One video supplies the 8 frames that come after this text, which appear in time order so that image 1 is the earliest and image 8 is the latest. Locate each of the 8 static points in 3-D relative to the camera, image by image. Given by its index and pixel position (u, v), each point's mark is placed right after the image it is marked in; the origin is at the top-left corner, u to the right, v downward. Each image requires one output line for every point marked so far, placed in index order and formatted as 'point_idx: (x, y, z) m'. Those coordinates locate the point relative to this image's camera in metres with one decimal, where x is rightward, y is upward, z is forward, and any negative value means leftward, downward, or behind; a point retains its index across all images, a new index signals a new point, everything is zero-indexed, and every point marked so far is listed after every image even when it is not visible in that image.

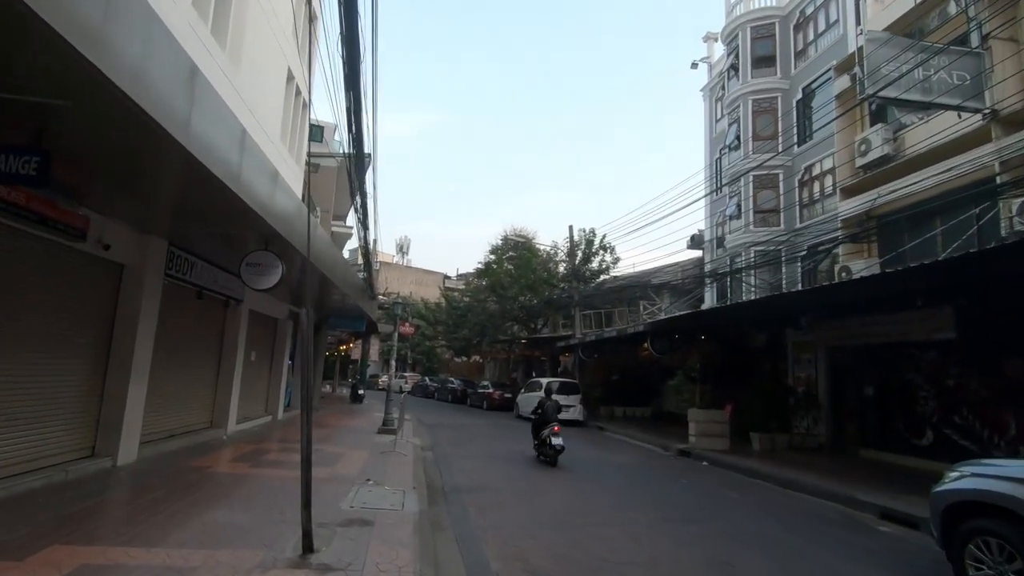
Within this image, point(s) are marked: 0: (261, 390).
0: (-7.2, -2.9, +16.0) m
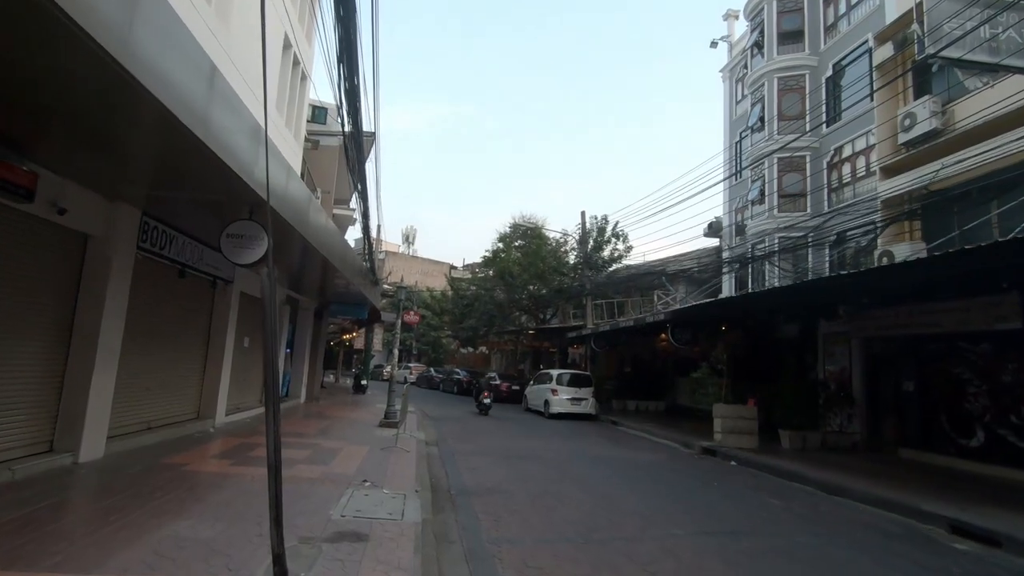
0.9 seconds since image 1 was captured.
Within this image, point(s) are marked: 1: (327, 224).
0: (-6.9, -2.5, +15.0) m
1: (-4.2, +1.3, +13.1) m
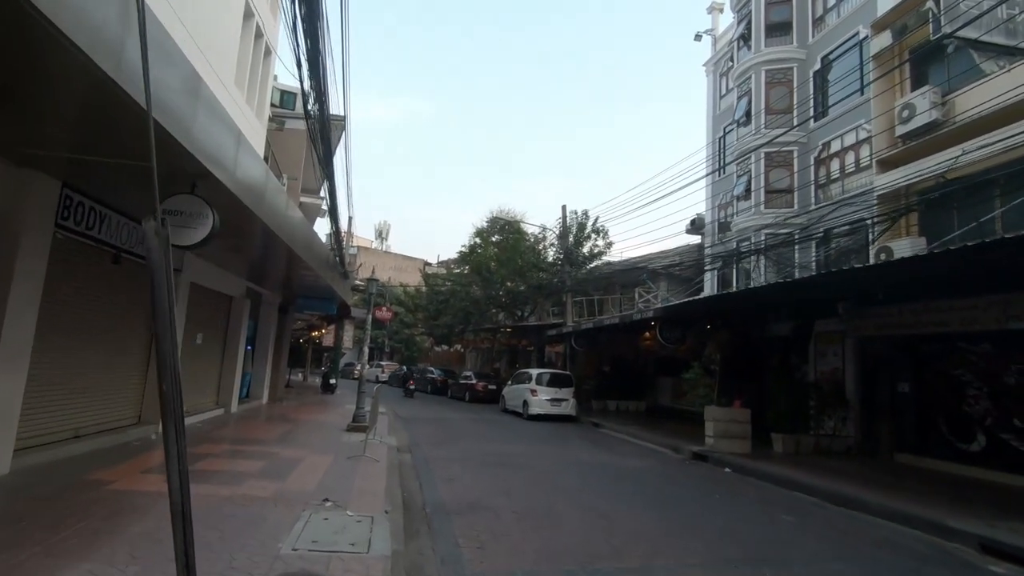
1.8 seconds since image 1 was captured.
0: (-7.5, -2.3, +13.7) m
1: (-4.6, +1.5, +11.9) m
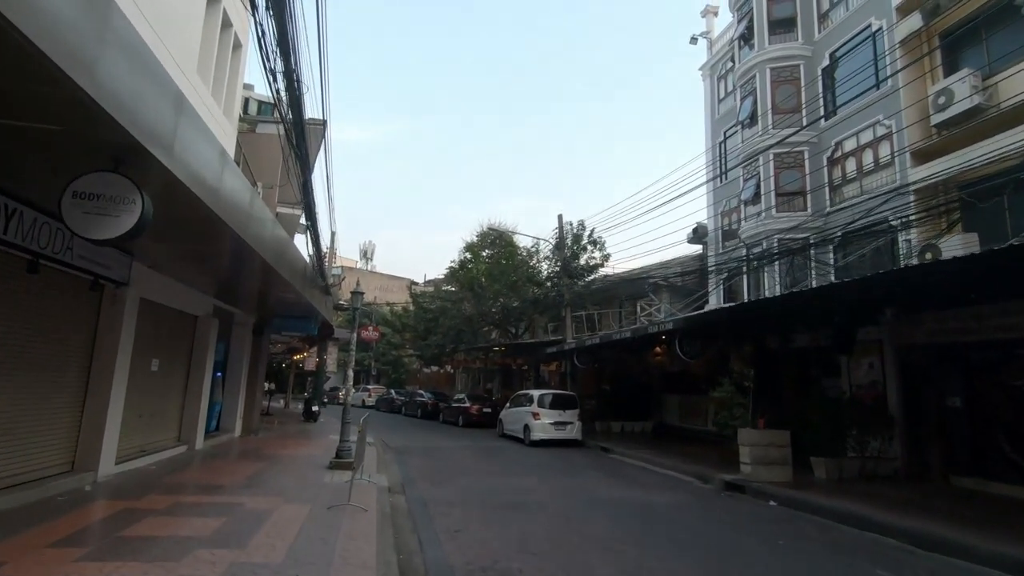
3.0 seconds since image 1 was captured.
0: (-7.3, -2.7, +11.9) m
1: (-4.5, +1.2, +10.3) m
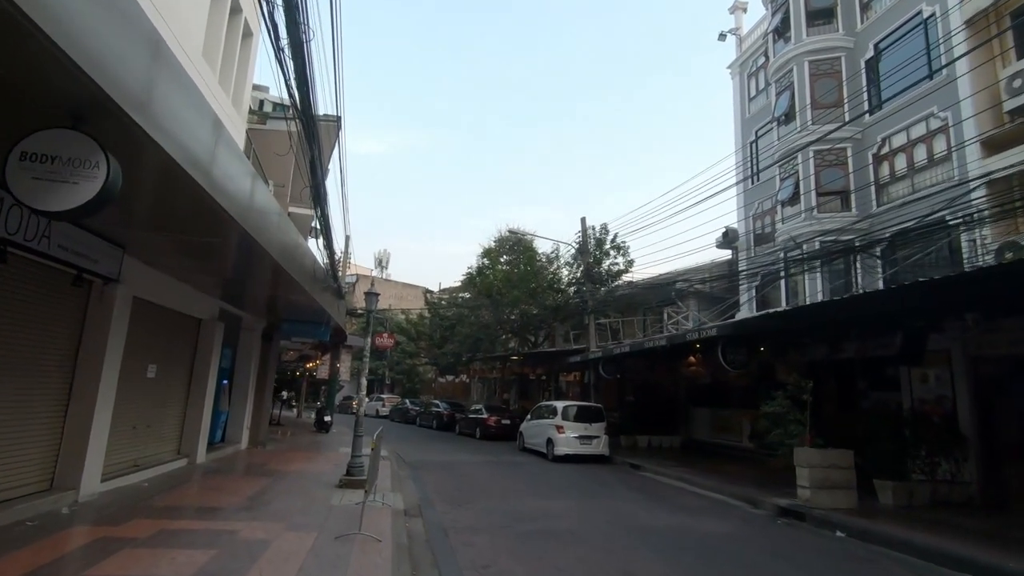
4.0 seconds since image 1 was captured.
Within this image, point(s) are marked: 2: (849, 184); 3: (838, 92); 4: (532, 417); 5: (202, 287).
0: (-6.8, -2.7, +11.0) m
1: (-4.0, +1.2, +9.4) m
2: (+11.0, +3.4, +18.1) m
3: (+10.9, +6.6, +18.5) m
4: (+0.7, -4.6, +19.5) m
5: (-6.1, 0.0, +10.9) m
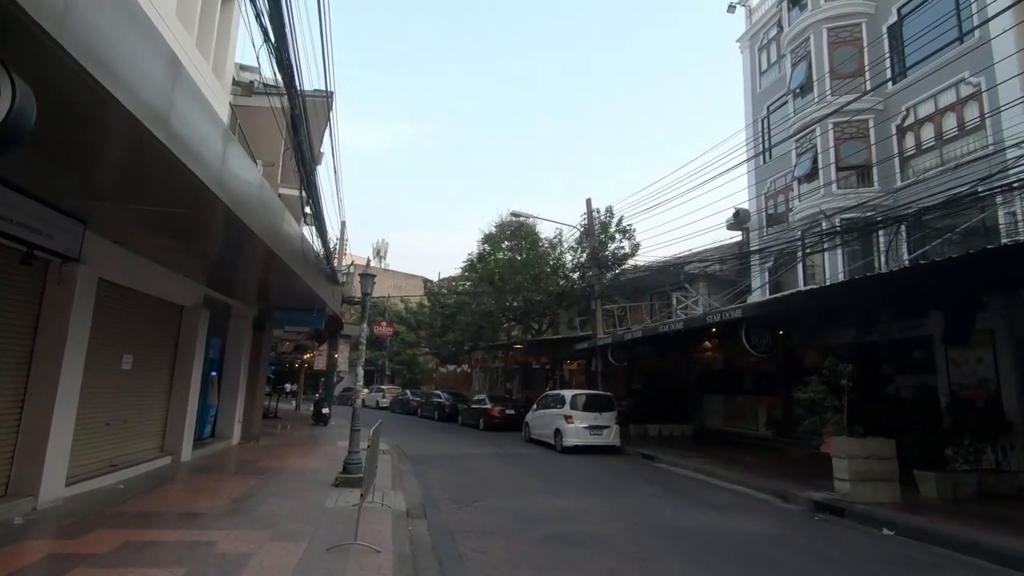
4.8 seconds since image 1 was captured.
0: (-6.6, -2.4, +10.1) m
1: (-3.8, +1.5, +8.5) m
2: (+11.1, +4.0, +17.1) m
3: (+11.0, +7.2, +17.5) m
4: (+0.9, -4.0, +18.7) m
5: (-5.9, +0.3, +10.0) m
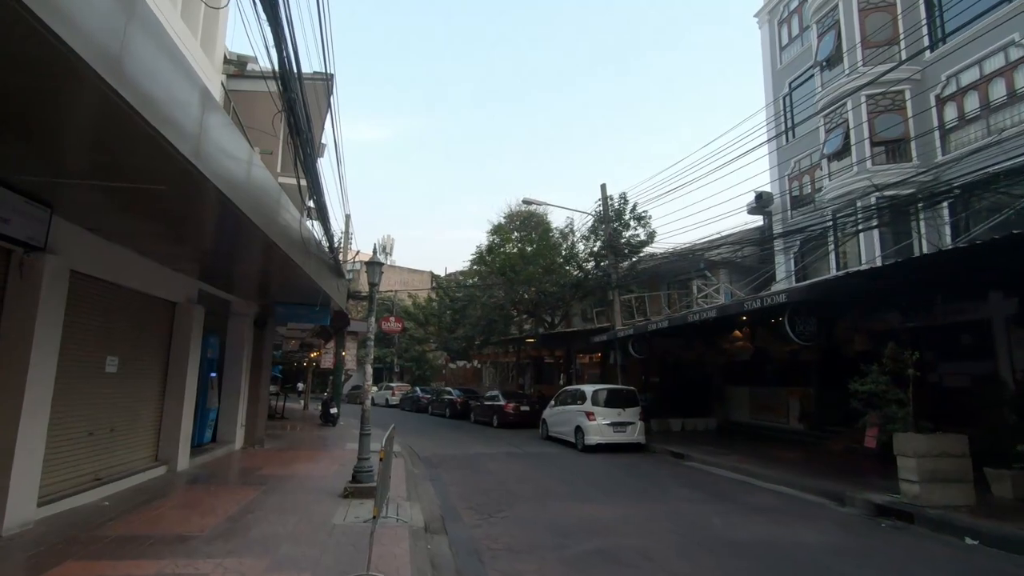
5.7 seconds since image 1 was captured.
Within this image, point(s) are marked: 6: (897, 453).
0: (-6.2, -2.3, +9.3) m
1: (-3.5, +1.6, +7.6) m
2: (+11.5, +4.5, +16.0) m
3: (+11.2, +7.7, +16.4) m
4: (+1.4, -3.7, +17.8) m
5: (-5.6, +0.4, +9.1) m
6: (+5.9, -2.5, +8.5) m
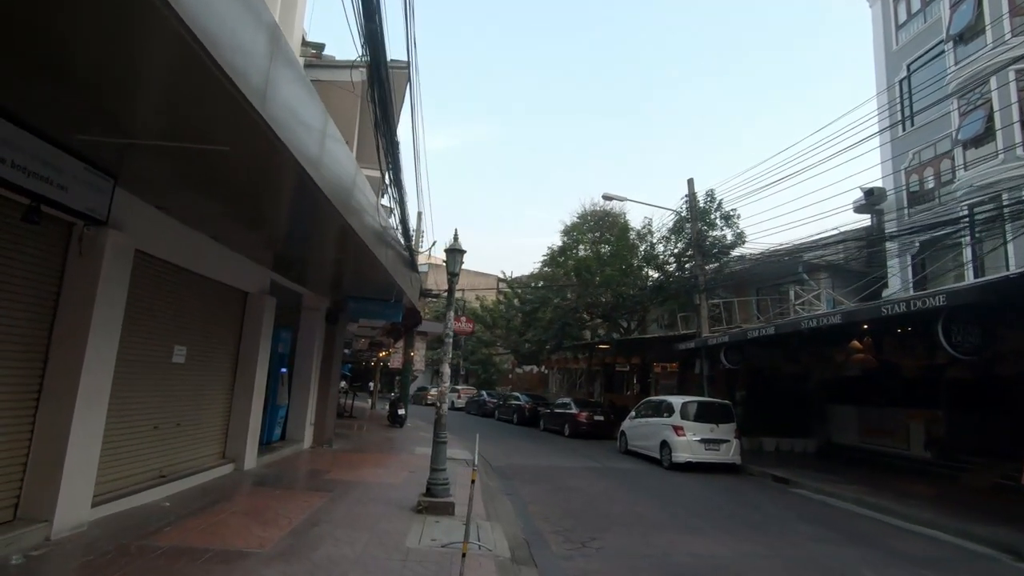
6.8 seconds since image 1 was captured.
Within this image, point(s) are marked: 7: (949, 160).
0: (-4.8, -2.1, +8.8) m
1: (-2.2, +1.8, +6.8) m
2: (+13.7, +4.3, +13.6) m
3: (+13.5, +7.5, +14.0) m
4: (+3.7, -3.7, +16.3) m
5: (-4.1, +0.6, +8.6) m
6: (+7.1, -2.5, +6.6) m
7: (+12.8, +3.8, +16.3) m
